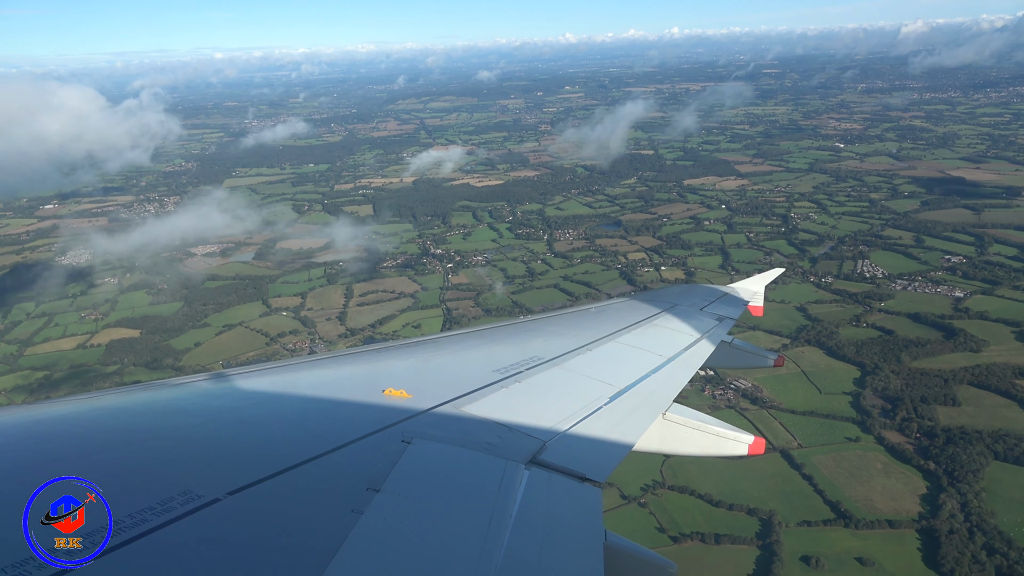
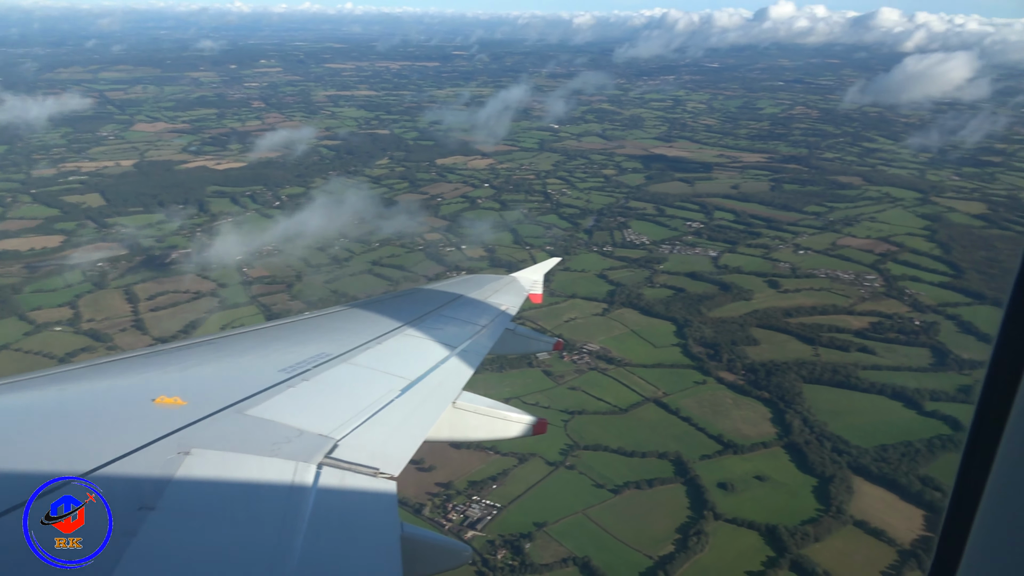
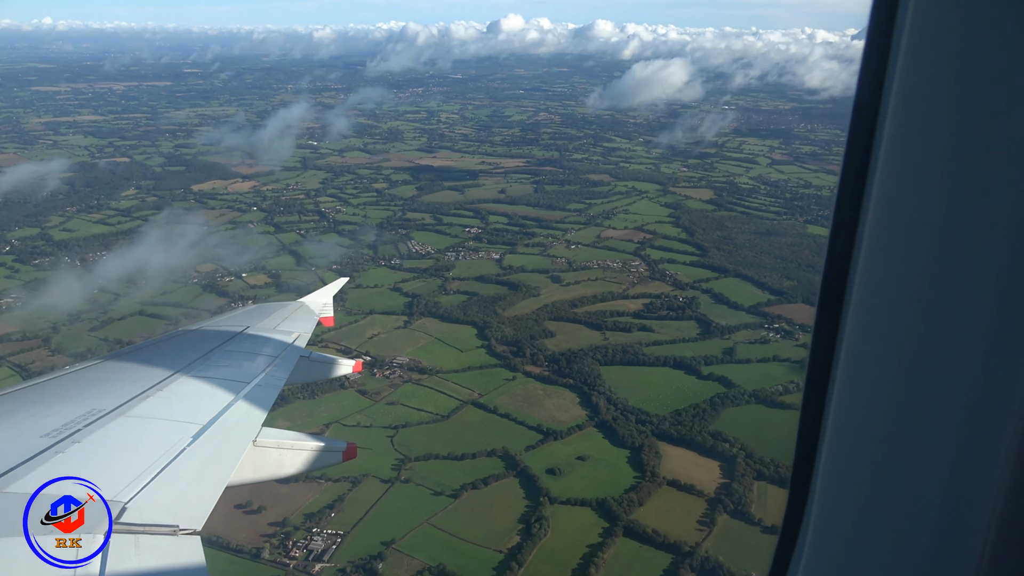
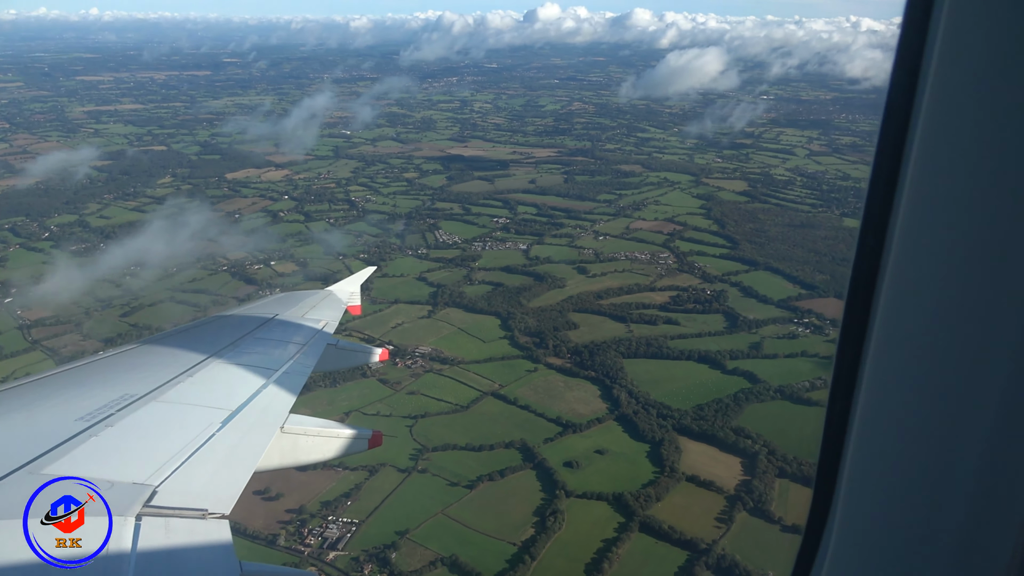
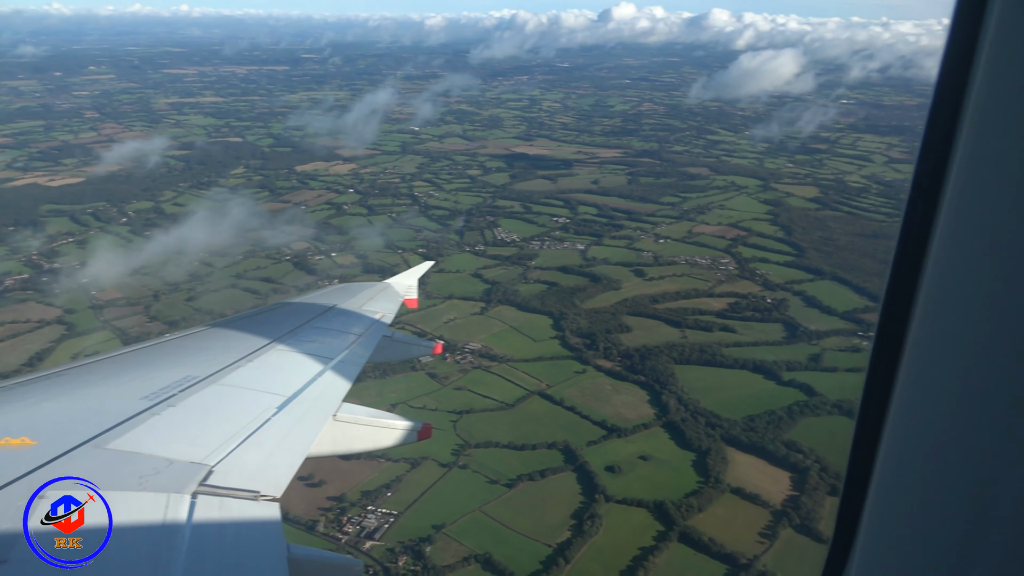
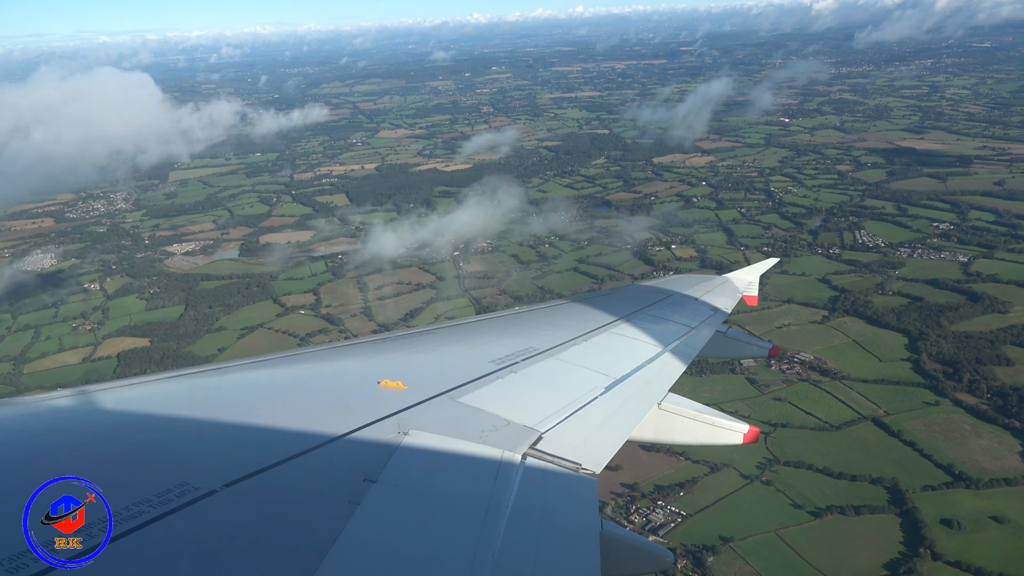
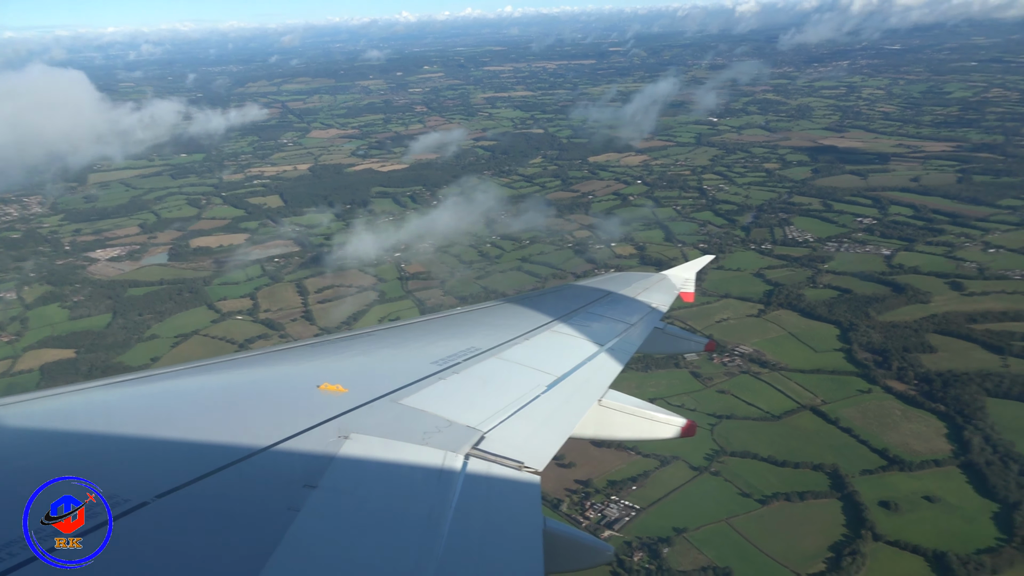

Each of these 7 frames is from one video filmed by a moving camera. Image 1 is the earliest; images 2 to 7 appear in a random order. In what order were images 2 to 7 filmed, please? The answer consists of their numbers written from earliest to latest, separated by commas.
6, 7, 2, 5, 4, 3
